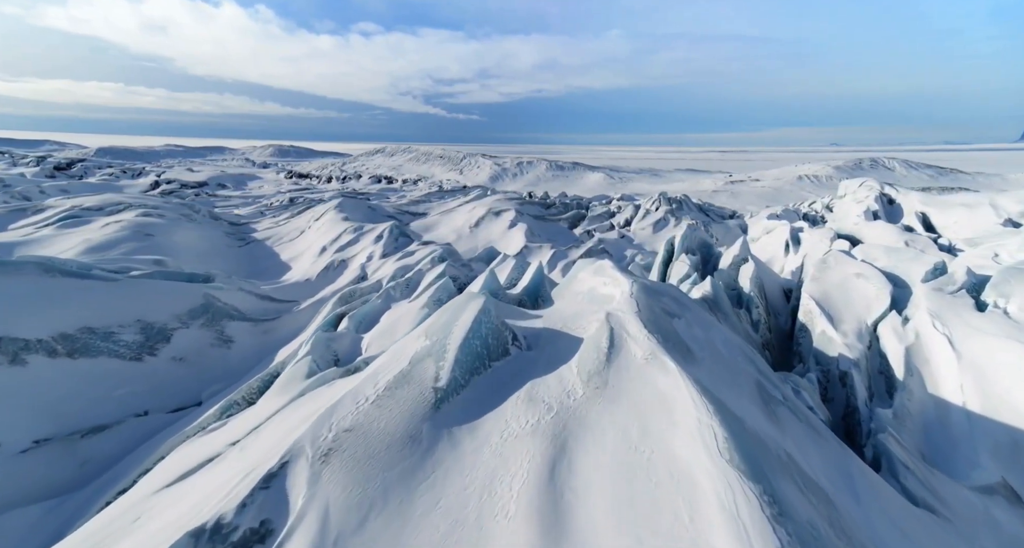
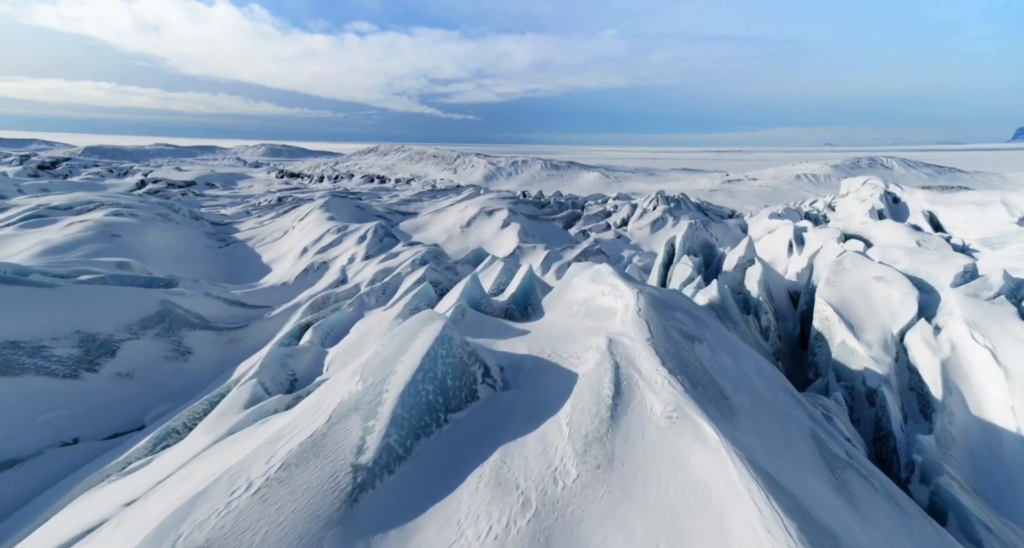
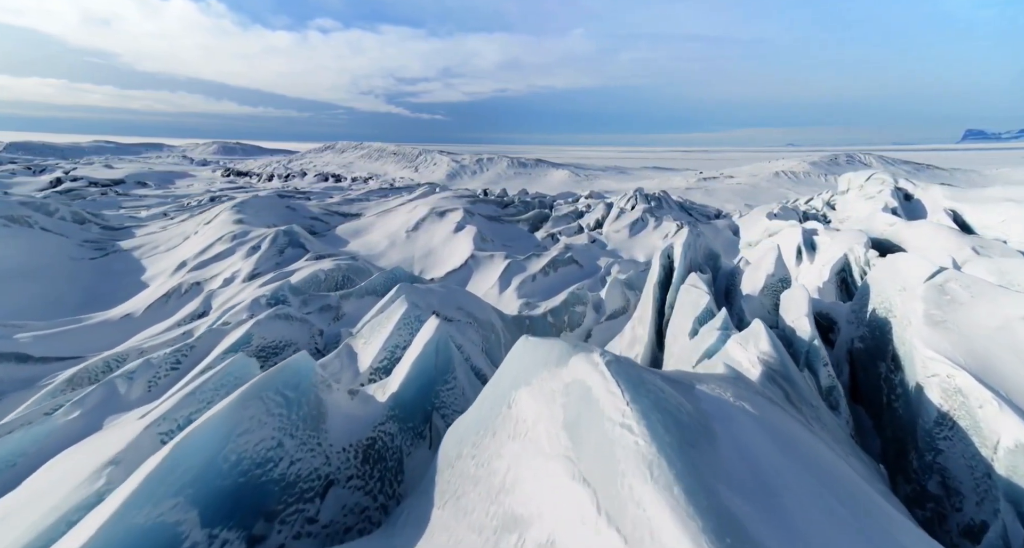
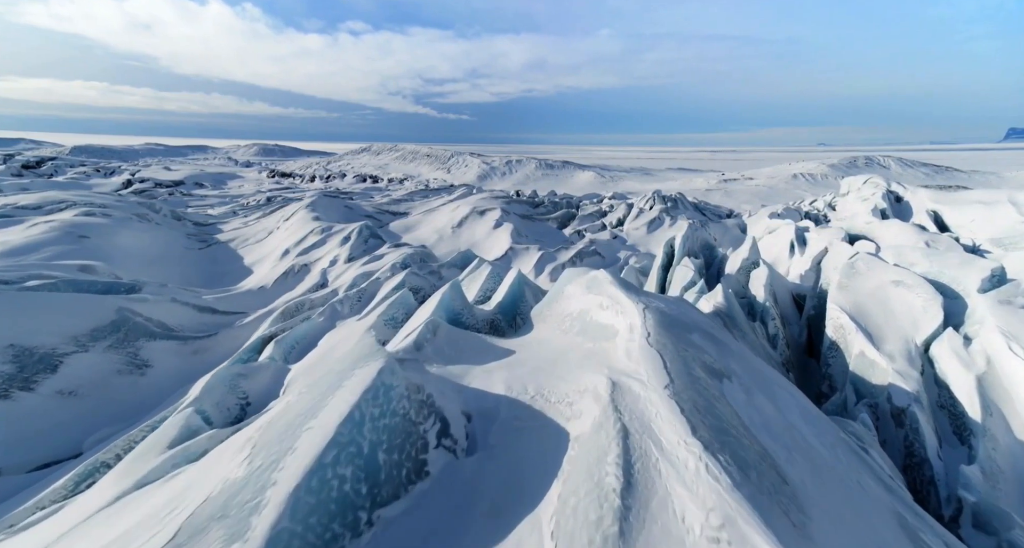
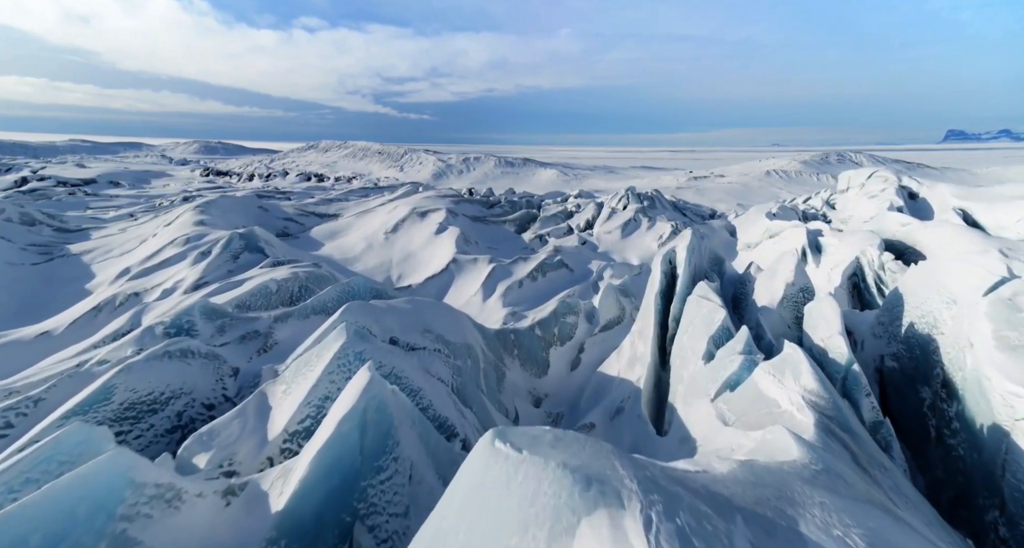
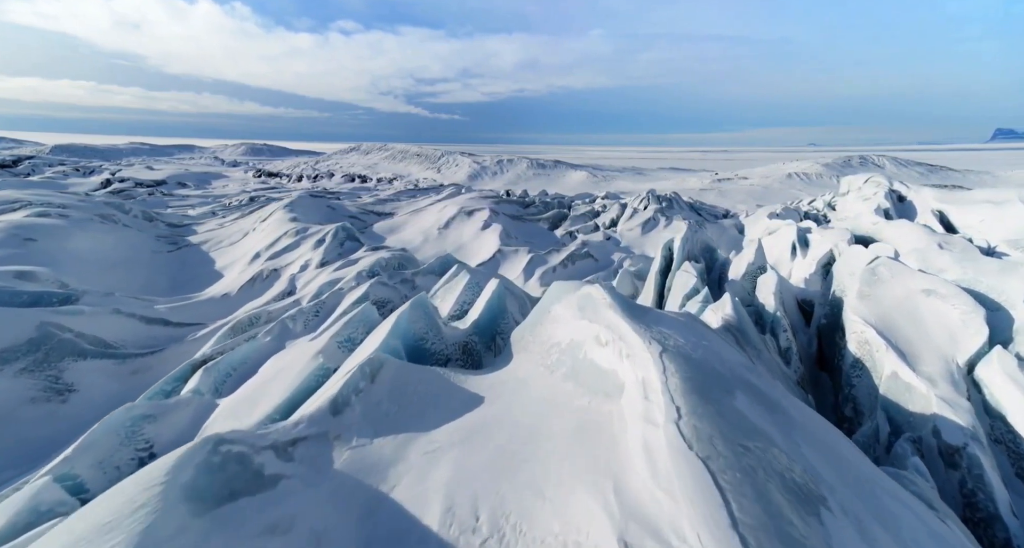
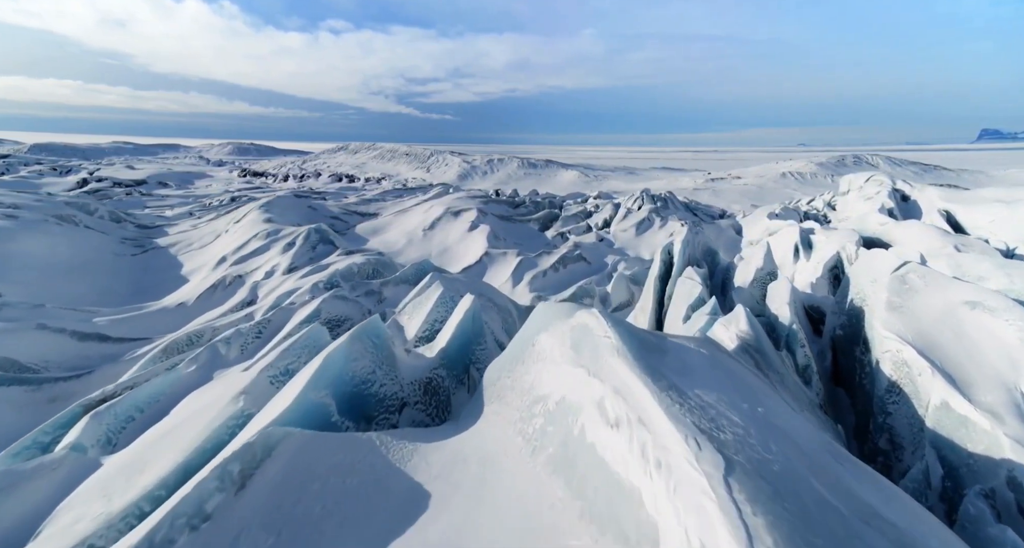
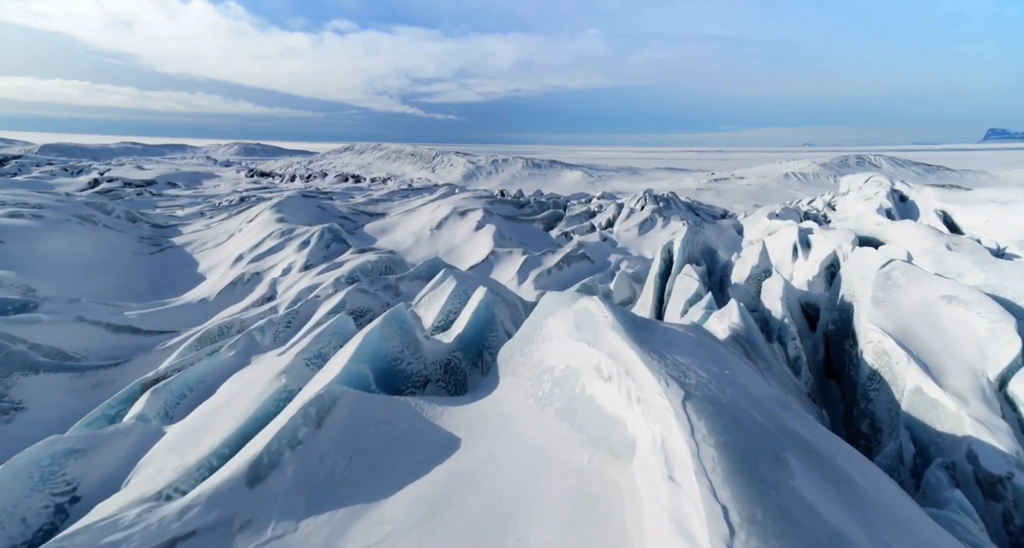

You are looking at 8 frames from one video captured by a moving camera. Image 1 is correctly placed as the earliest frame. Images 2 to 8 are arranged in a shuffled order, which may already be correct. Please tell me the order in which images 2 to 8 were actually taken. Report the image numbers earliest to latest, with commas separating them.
2, 4, 6, 8, 7, 3, 5
